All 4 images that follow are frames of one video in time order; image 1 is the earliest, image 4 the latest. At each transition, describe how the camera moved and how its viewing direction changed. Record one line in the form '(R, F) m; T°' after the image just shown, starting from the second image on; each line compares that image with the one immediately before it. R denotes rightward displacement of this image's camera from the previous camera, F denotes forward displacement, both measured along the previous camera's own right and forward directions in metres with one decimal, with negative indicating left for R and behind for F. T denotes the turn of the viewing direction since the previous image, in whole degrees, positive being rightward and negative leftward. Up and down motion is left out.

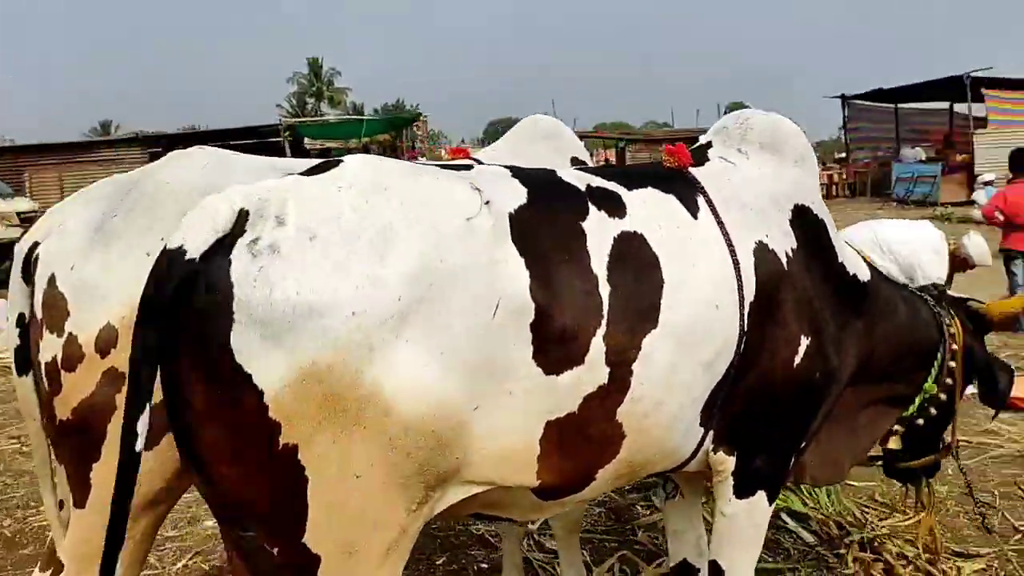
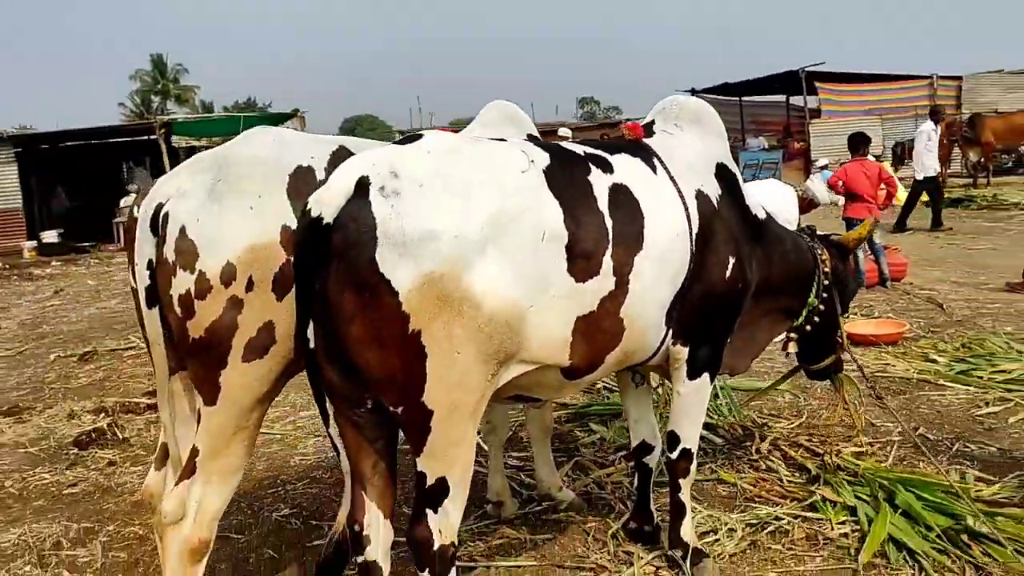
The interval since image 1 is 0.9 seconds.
(-0.5, -0.7) m; +9°
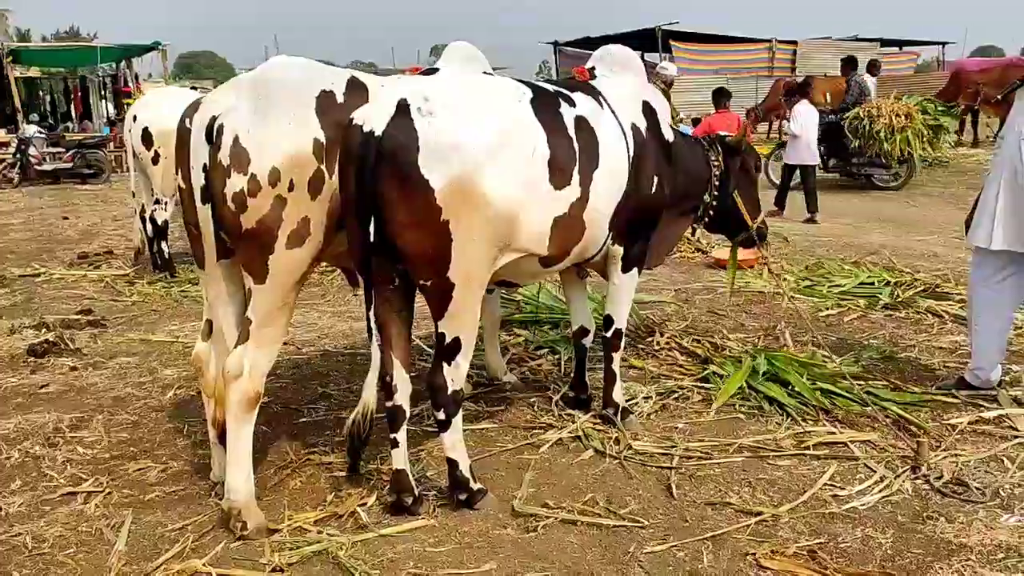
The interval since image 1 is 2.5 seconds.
(-0.6, -0.7) m; +10°
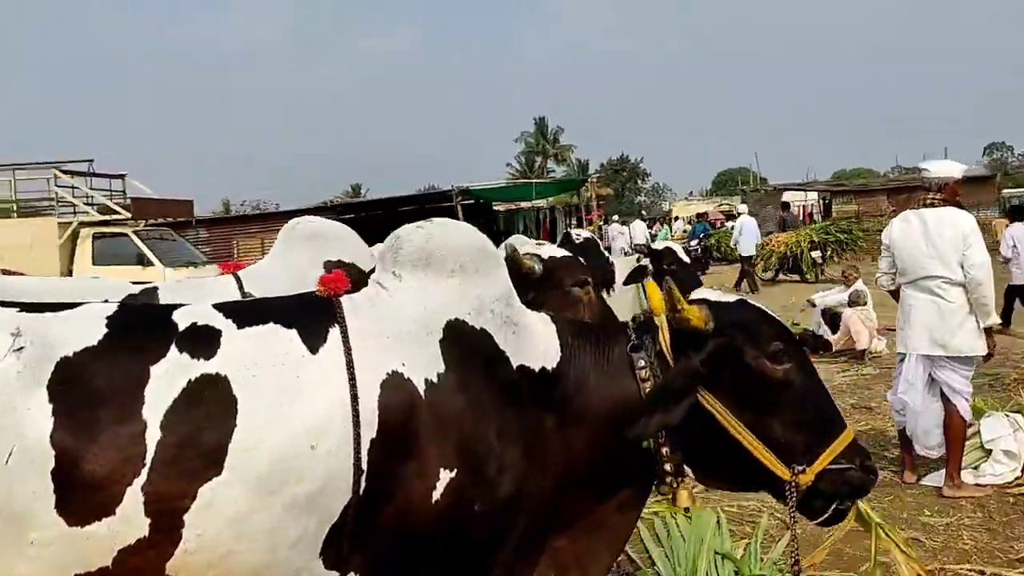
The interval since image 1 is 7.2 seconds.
(+1.9, +2.3) m; -33°
